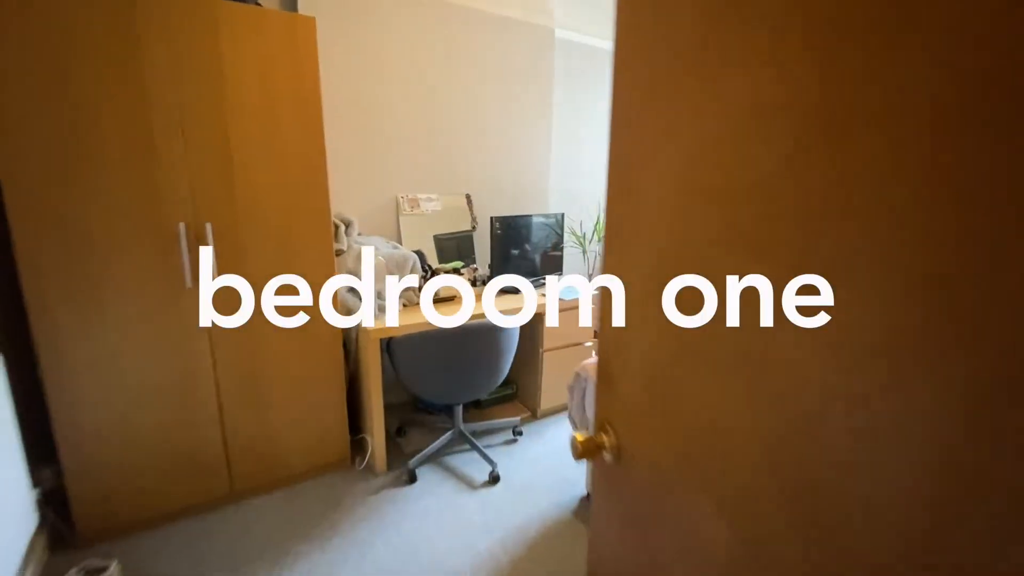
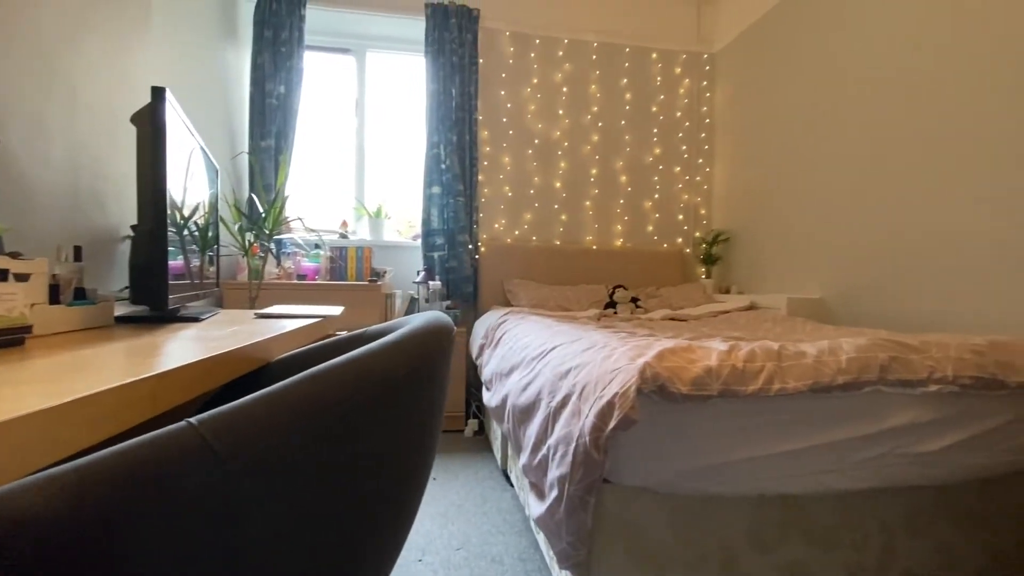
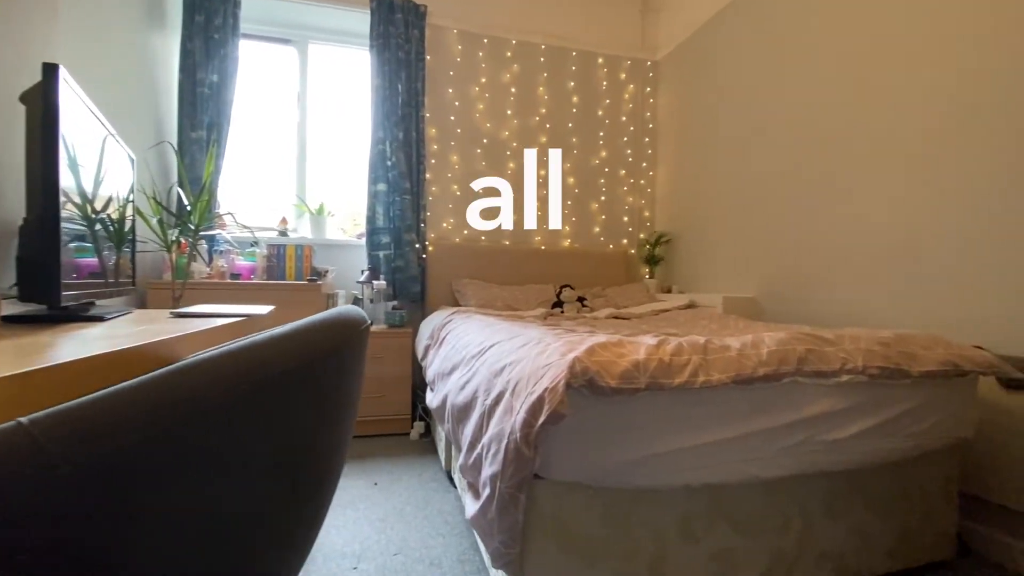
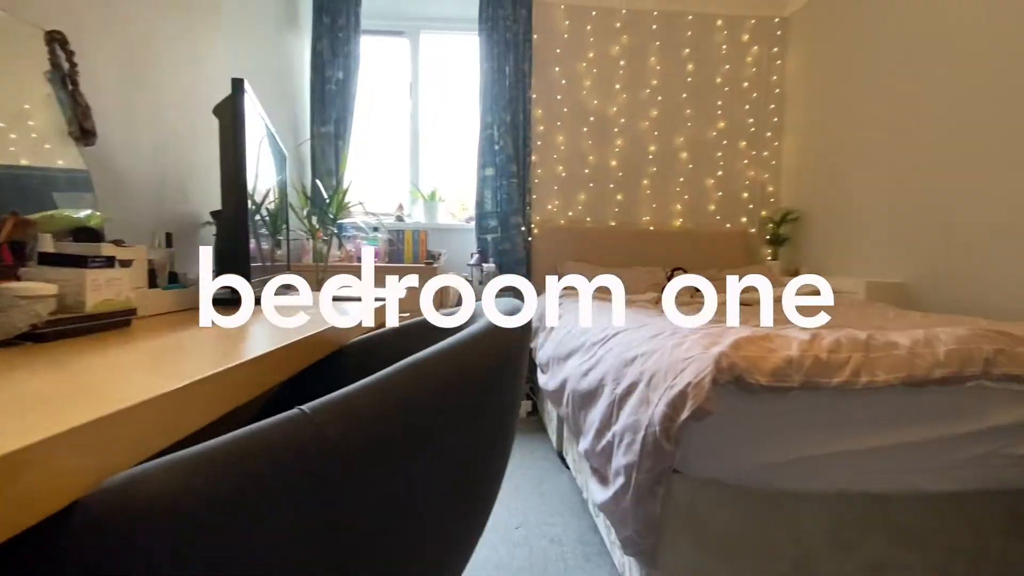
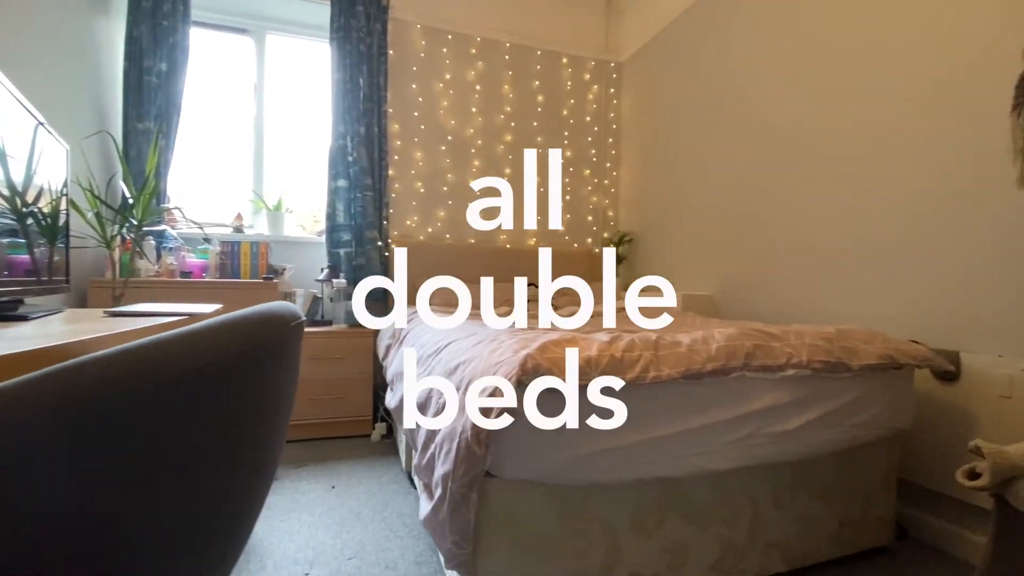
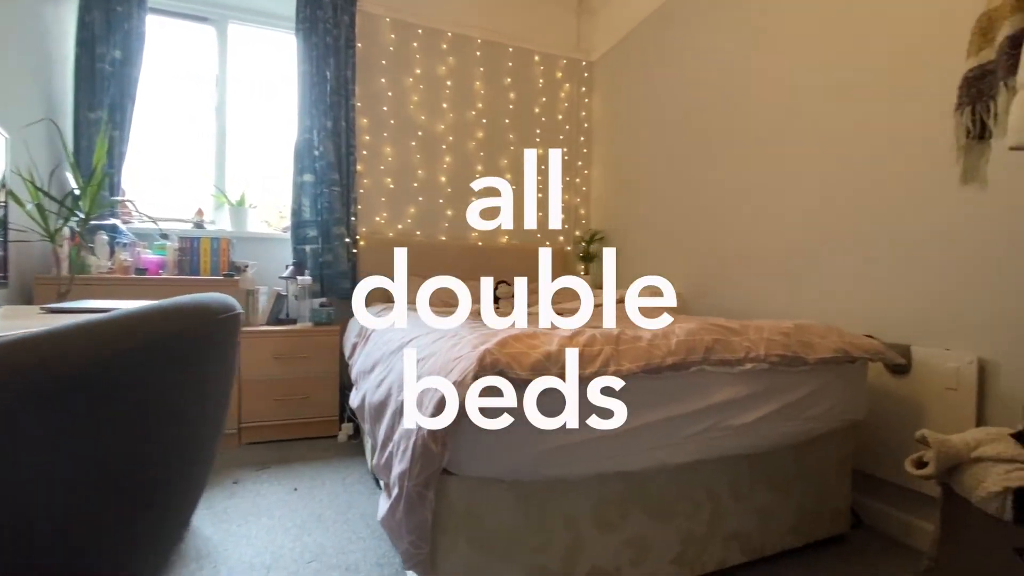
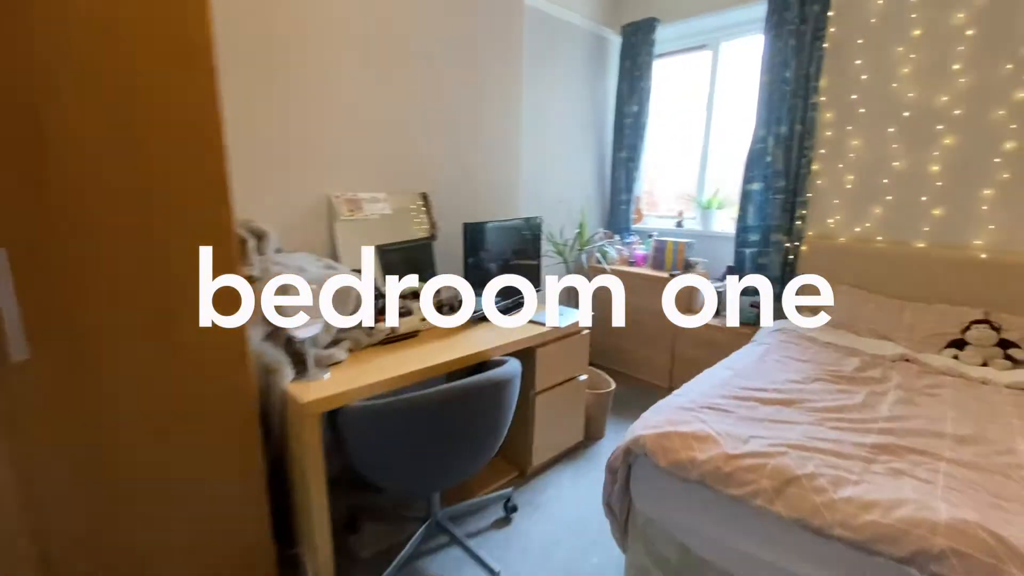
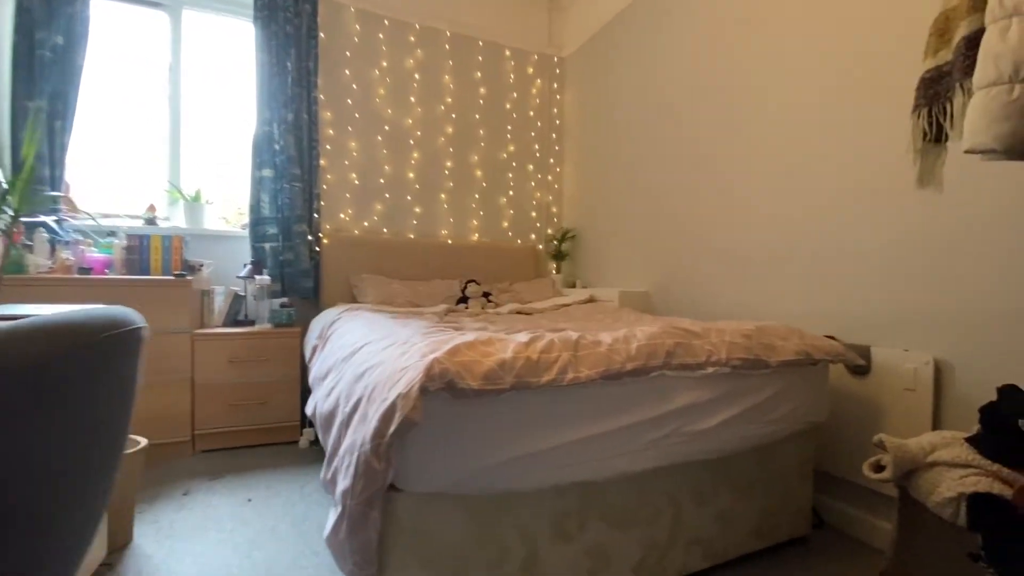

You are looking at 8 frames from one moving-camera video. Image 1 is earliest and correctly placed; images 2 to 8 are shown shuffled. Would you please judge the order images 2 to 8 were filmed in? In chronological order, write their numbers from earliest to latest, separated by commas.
7, 4, 2, 3, 5, 6, 8
